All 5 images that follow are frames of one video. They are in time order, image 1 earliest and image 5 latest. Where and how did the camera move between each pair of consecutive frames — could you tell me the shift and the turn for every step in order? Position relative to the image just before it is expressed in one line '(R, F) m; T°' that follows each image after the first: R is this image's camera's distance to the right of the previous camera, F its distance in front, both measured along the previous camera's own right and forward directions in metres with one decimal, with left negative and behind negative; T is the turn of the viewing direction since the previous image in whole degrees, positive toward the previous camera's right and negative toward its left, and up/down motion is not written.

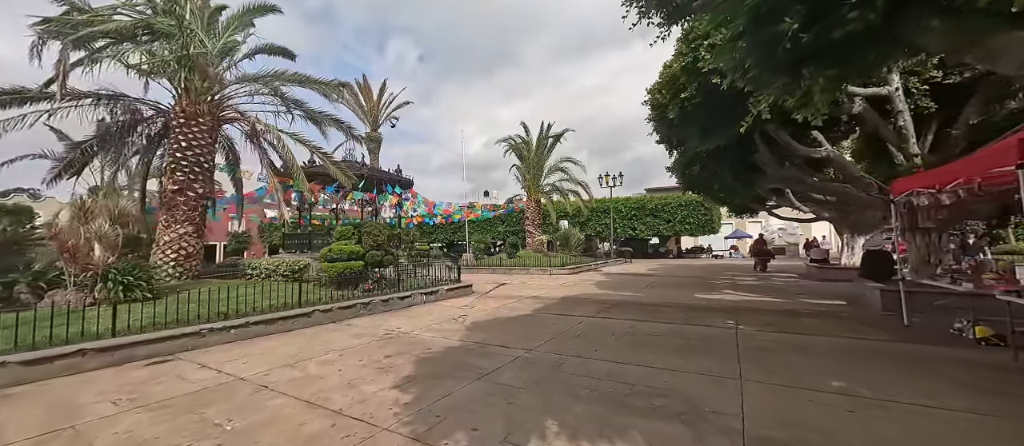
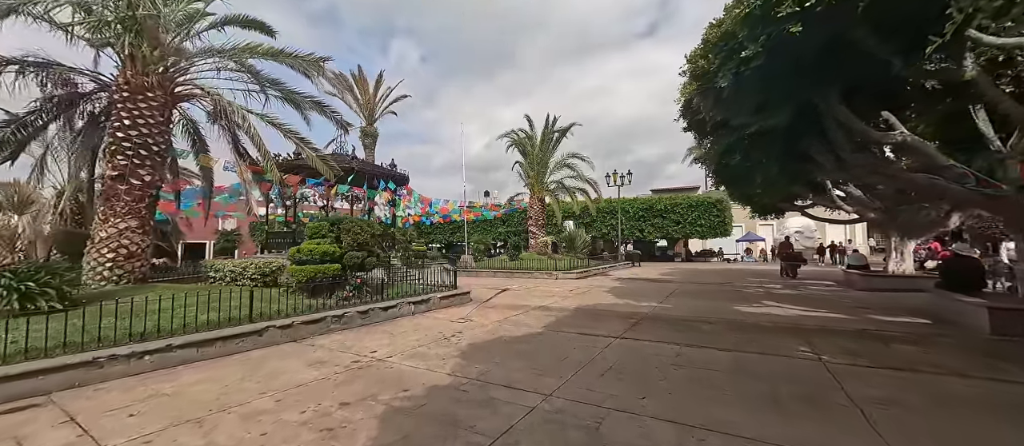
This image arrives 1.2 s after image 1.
(-0.1, +1.4) m; 0°
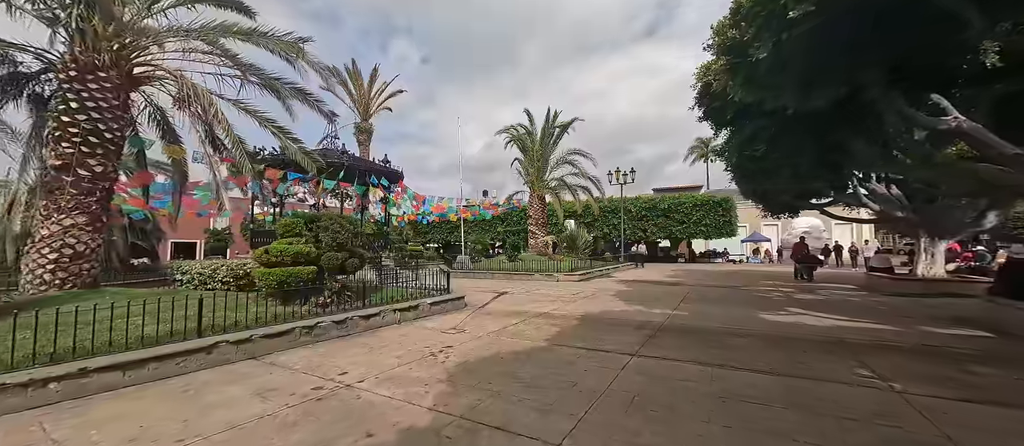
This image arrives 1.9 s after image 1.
(0.0, +0.8) m; 0°
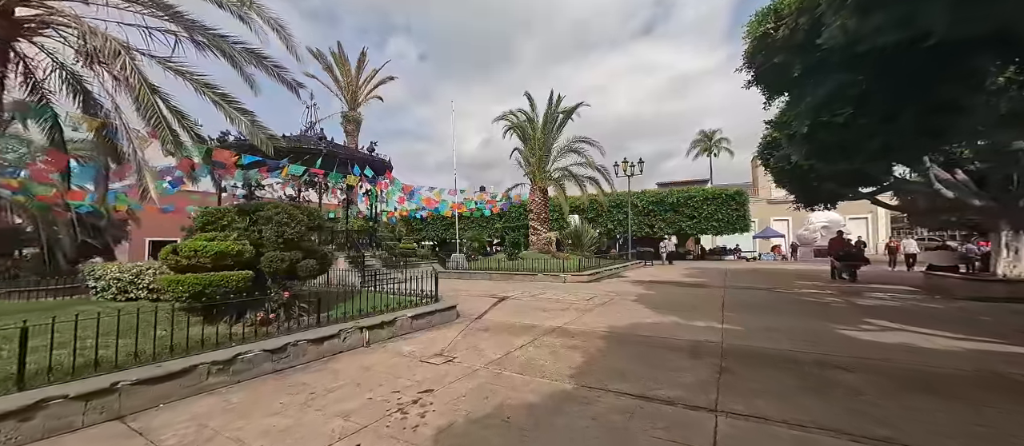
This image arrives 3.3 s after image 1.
(-0.1, +1.7) m; 0°
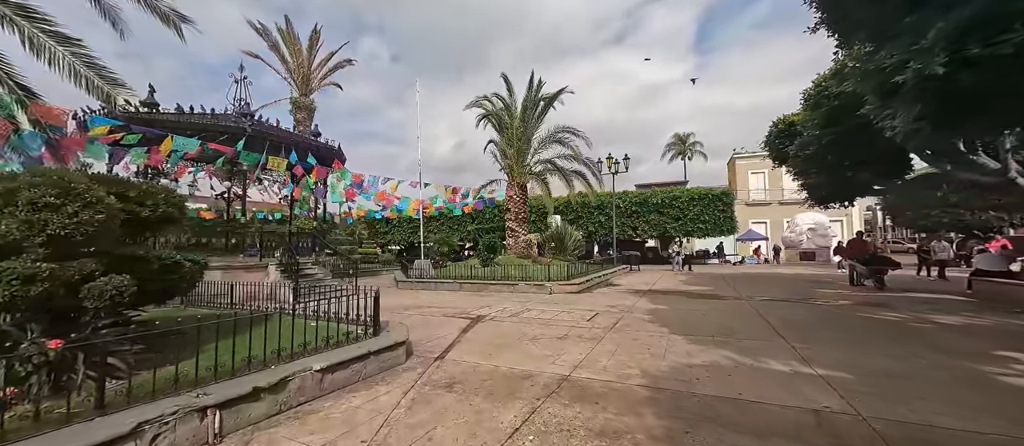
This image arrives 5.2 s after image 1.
(-0.1, +2.2) m; +4°
